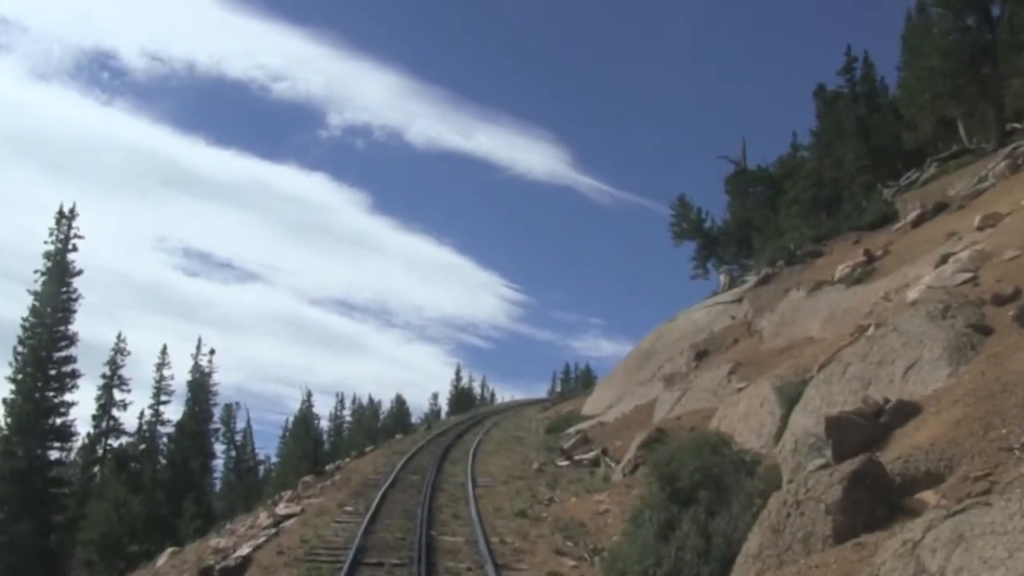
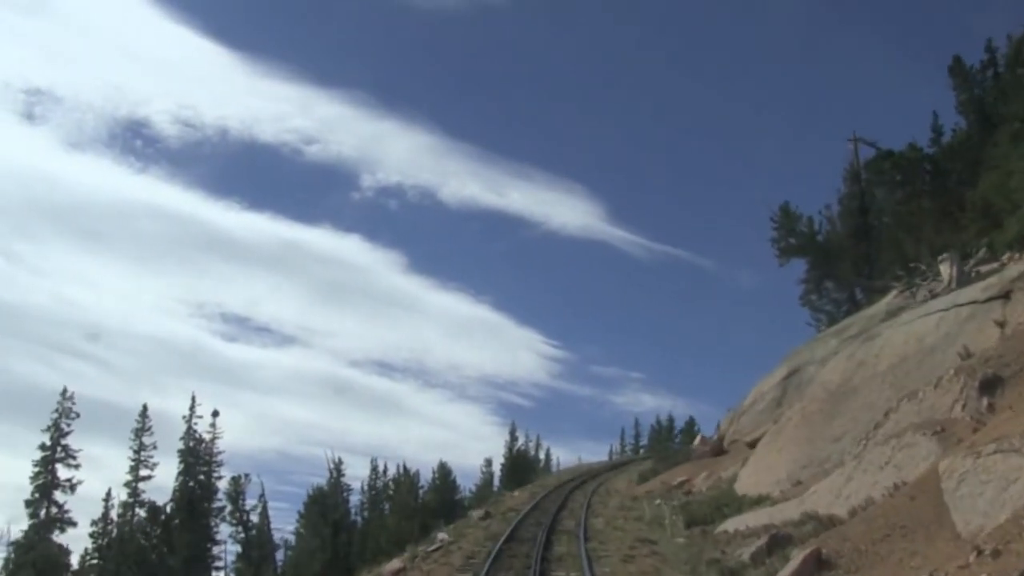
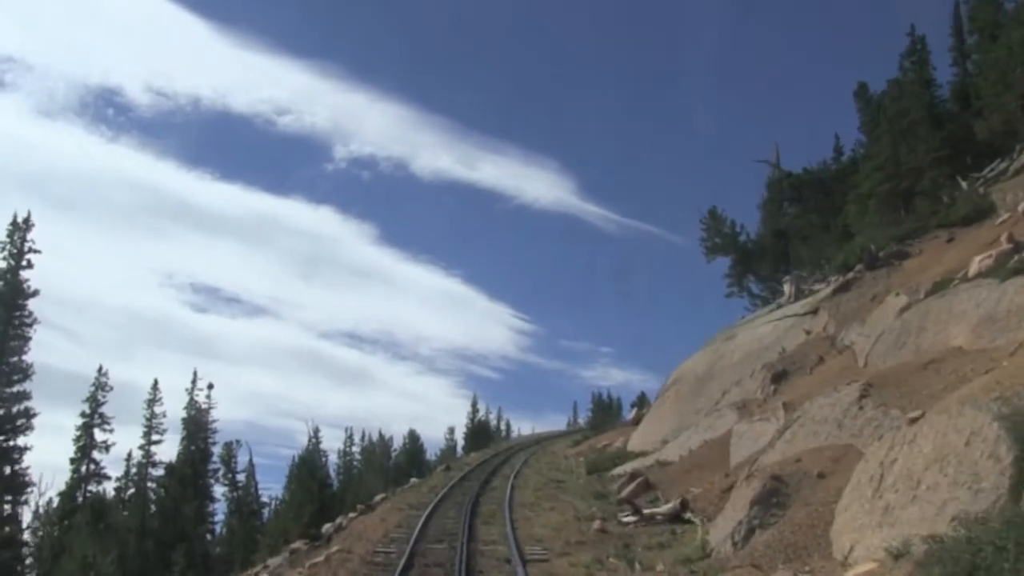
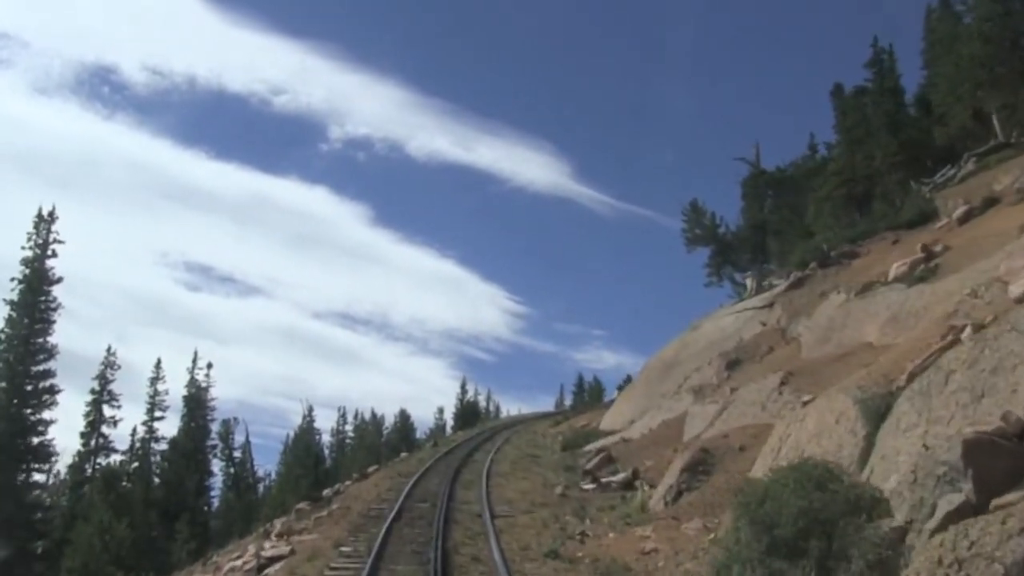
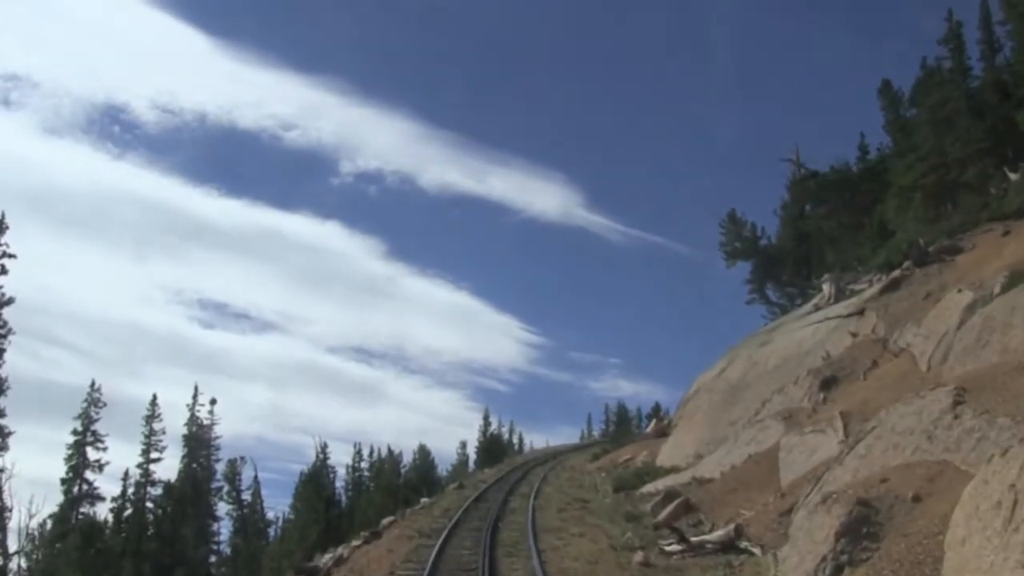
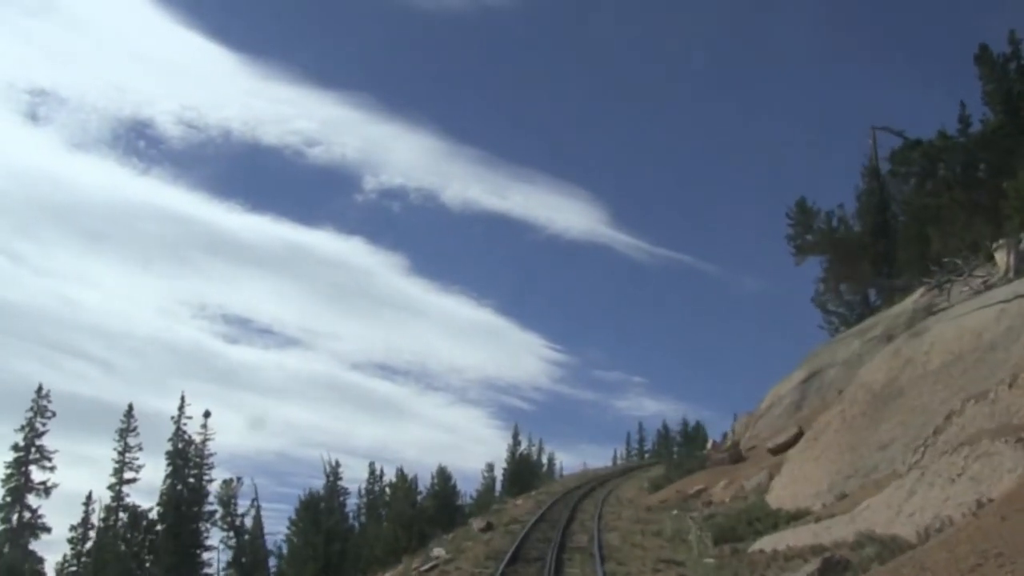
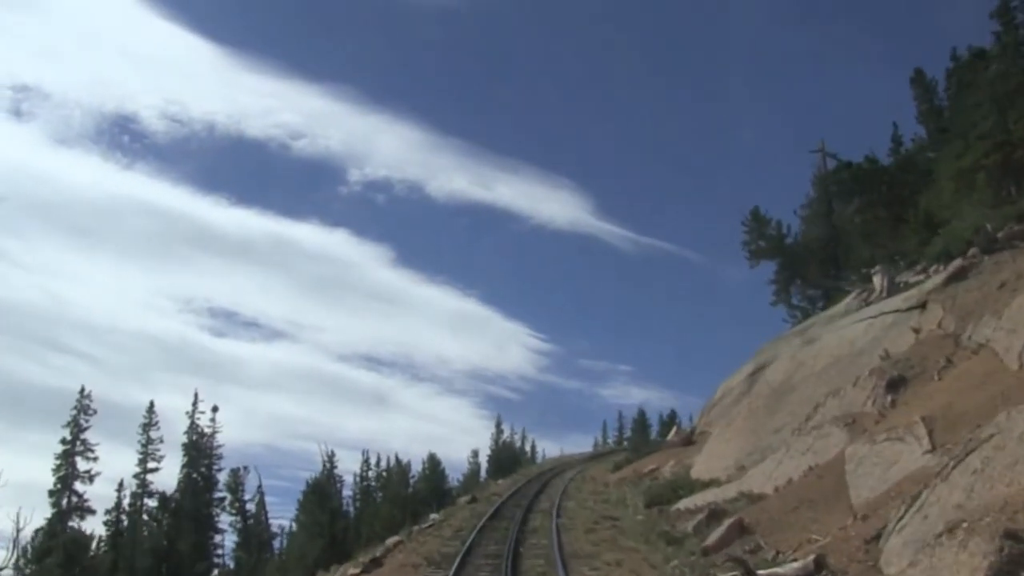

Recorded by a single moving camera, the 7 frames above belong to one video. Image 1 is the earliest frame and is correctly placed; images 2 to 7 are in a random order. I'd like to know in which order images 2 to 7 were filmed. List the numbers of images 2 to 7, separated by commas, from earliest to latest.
4, 3, 5, 7, 2, 6
